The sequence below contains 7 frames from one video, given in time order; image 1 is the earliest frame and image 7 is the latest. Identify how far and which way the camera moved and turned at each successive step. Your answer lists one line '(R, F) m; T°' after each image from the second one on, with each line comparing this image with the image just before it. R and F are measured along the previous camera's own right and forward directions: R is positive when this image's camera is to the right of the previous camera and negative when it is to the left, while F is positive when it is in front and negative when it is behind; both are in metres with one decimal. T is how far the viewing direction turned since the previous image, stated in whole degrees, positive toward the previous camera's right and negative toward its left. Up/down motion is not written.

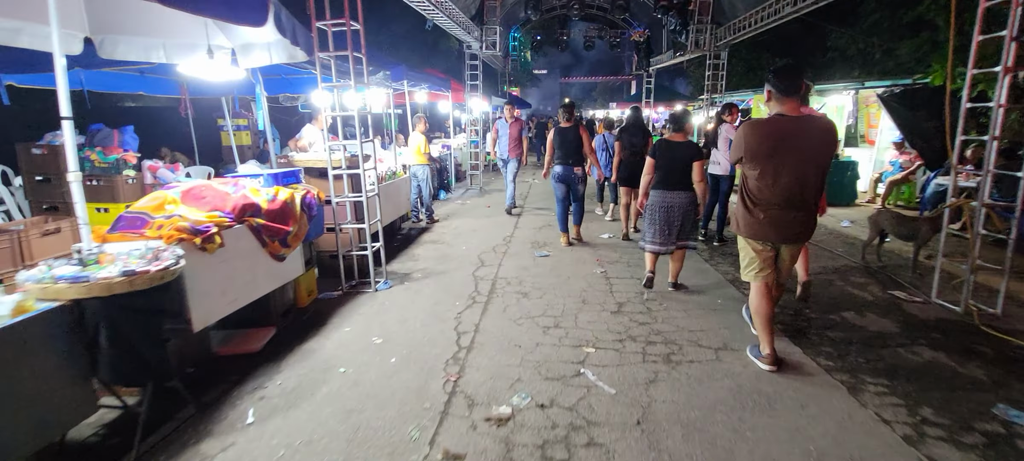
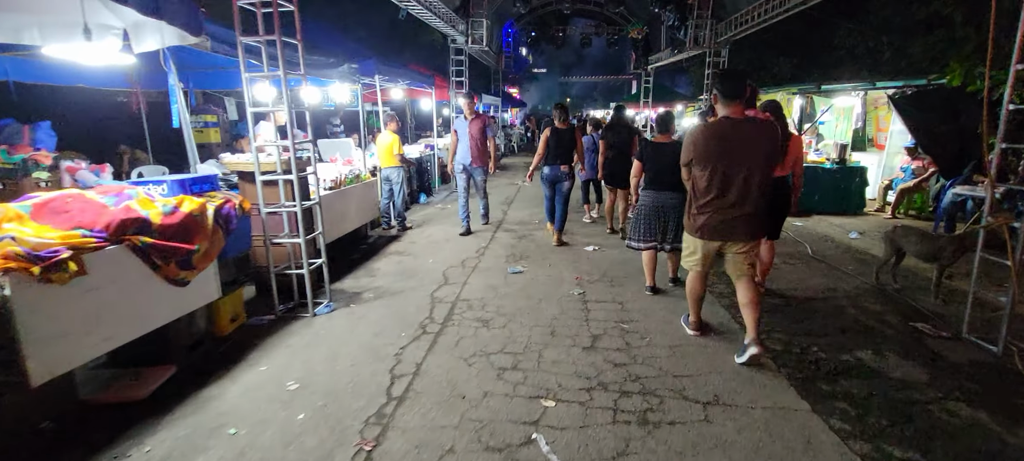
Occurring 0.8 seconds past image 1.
(+0.4, +0.7) m; 0°
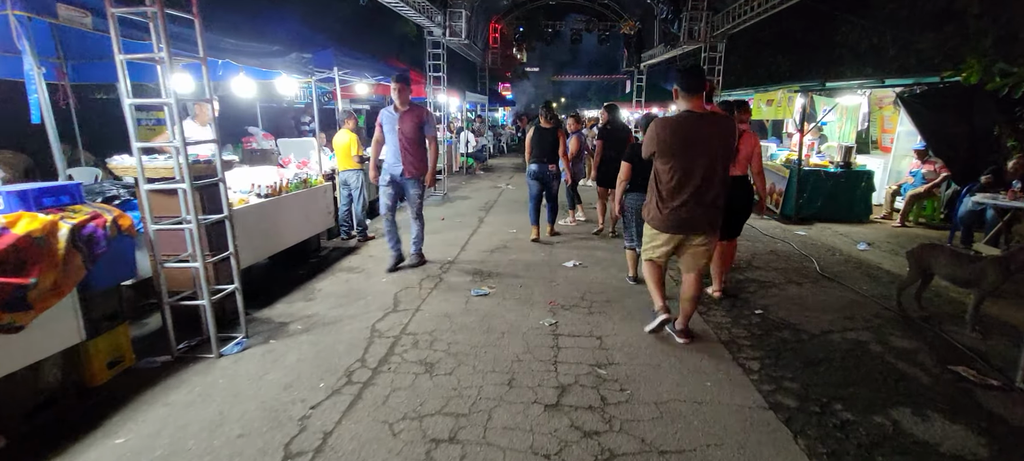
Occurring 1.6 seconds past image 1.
(+0.3, +0.8) m; +1°
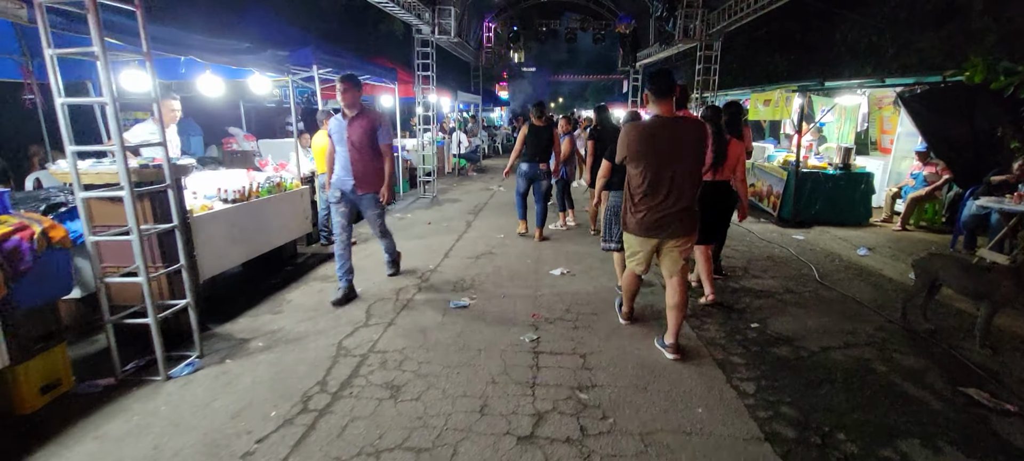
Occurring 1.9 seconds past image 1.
(+0.2, +0.3) m; 0°
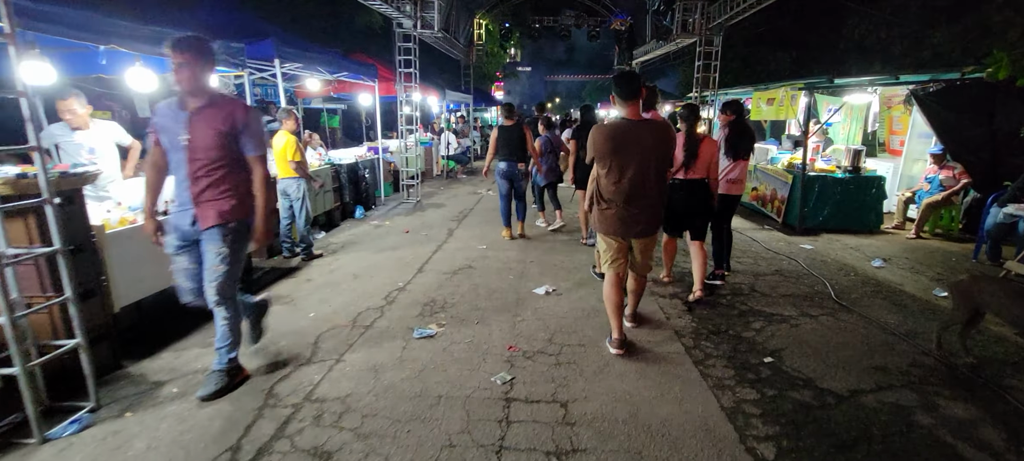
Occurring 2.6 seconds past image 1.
(+0.2, +0.6) m; 0°
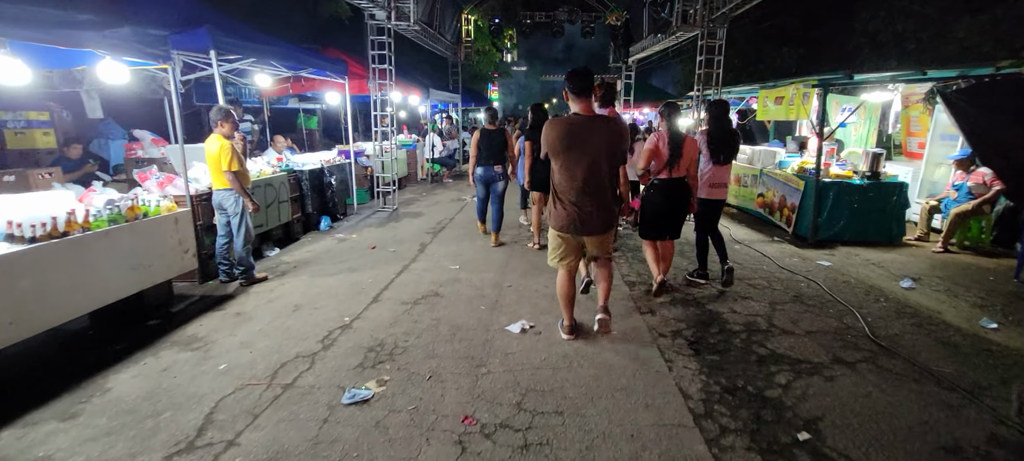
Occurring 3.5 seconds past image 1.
(+0.2, +0.9) m; 0°
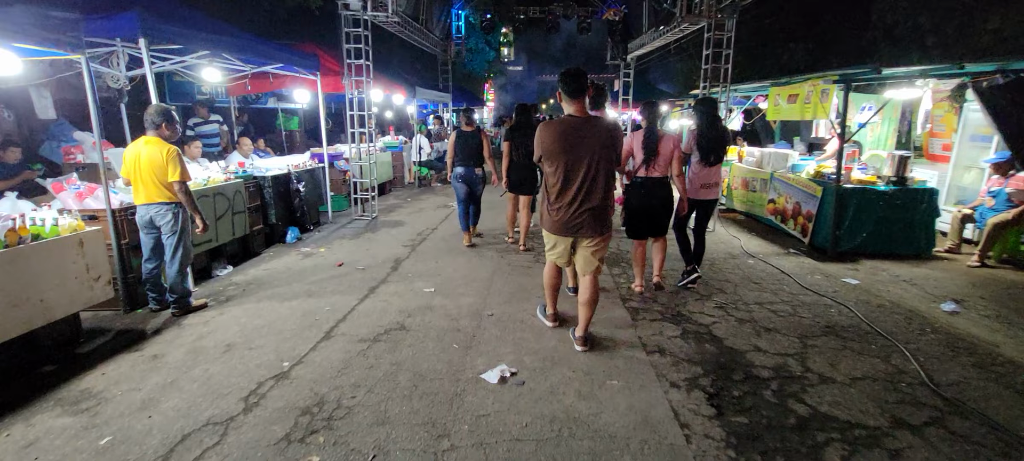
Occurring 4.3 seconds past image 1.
(+0.1, +0.8) m; 0°
